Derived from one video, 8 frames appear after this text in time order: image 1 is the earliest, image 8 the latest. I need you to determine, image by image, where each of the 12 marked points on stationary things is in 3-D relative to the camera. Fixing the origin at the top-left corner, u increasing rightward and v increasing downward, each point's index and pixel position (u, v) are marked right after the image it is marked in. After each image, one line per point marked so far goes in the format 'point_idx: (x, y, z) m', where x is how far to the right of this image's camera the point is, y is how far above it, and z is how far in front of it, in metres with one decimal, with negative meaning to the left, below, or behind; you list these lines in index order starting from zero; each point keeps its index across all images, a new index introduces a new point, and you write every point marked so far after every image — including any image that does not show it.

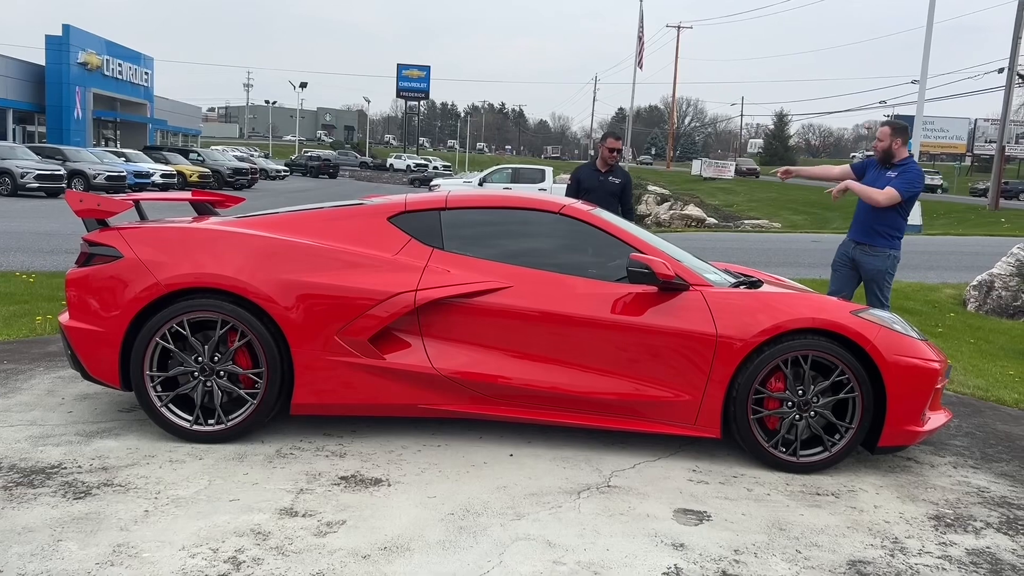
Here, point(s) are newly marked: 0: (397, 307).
0: (-0.5, -0.1, +3.8) m
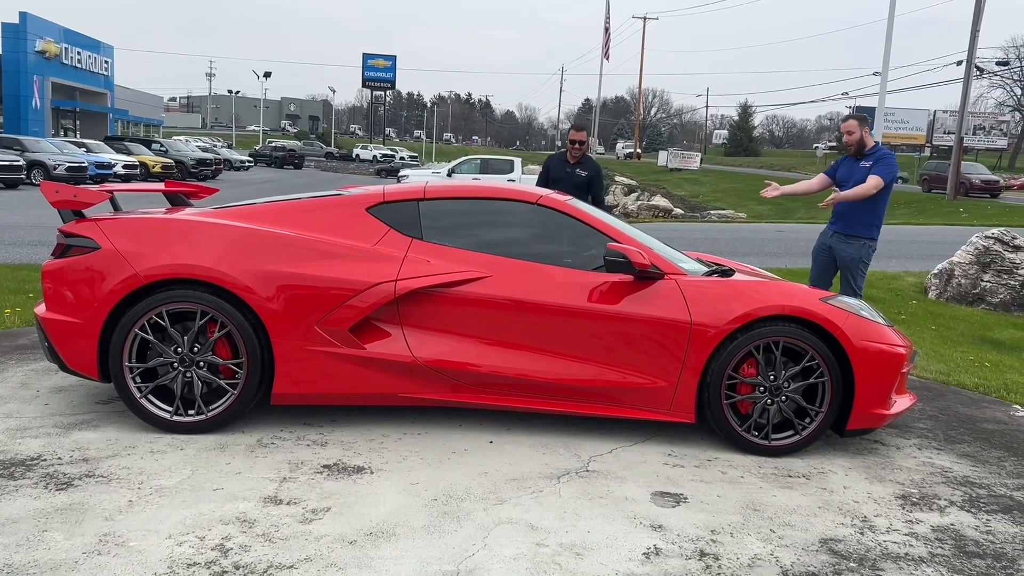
0: (-0.6, 0.0, +3.8) m
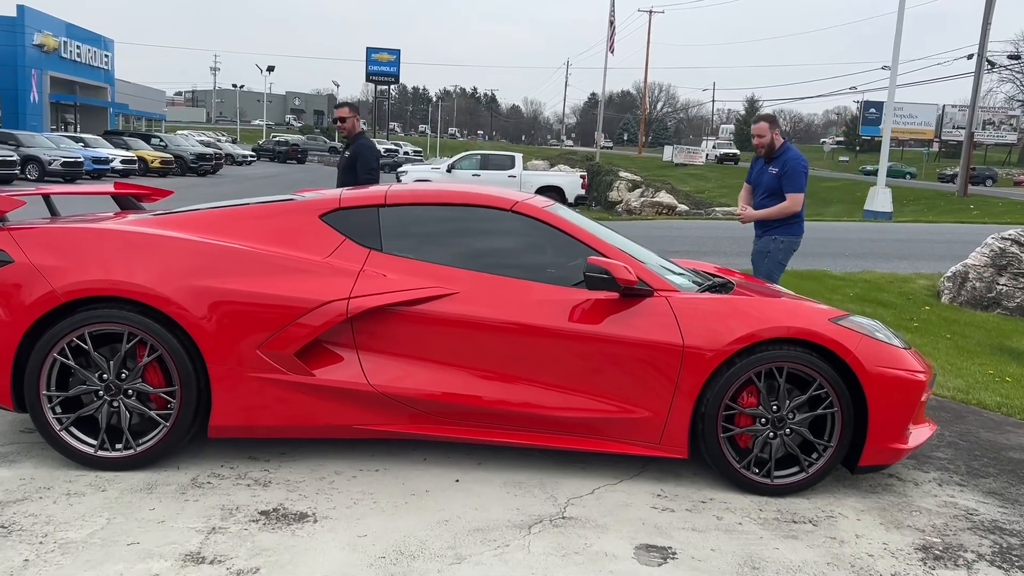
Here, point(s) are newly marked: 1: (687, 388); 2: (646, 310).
0: (-0.7, -0.1, +3.4) m
1: (+0.7, -0.4, +3.5) m
2: (+0.5, -0.1, +3.5) m
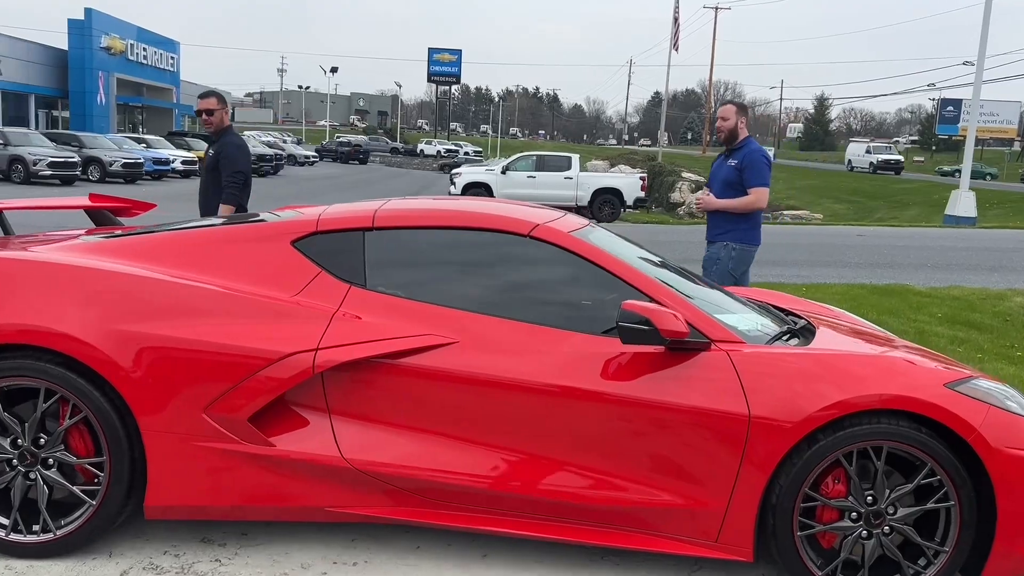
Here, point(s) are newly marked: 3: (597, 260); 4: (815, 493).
0: (-0.7, -0.3, +2.7) m
1: (+0.7, -0.6, +2.7) m
2: (+0.6, -0.2, +2.7) m
3: (+0.3, +0.1, +2.9) m
4: (+0.9, -0.6, +2.7) m
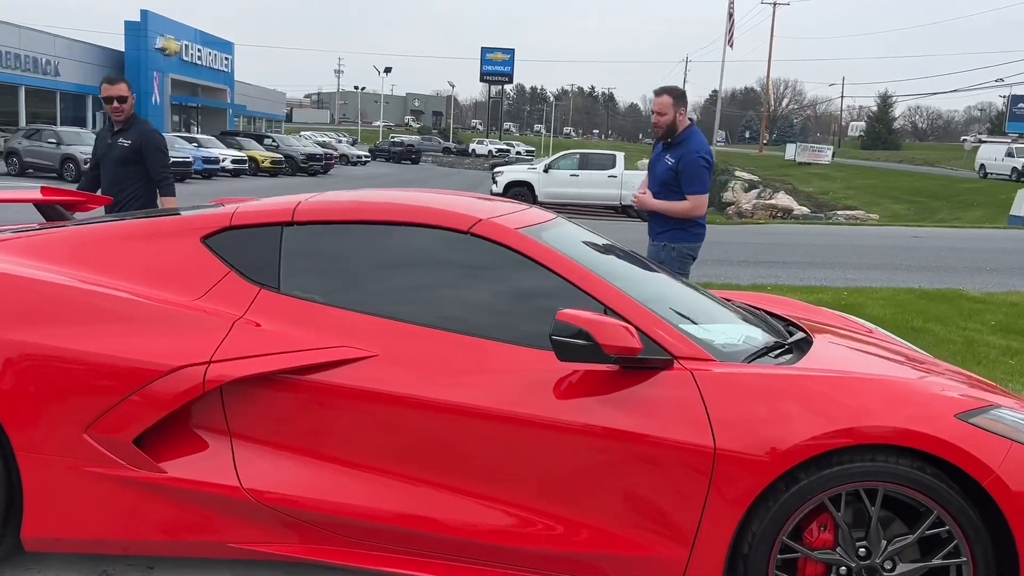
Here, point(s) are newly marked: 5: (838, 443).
0: (-0.9, -0.3, +2.3) m
1: (+0.5, -0.6, +2.2) m
2: (+0.4, -0.3, +2.3) m
3: (+0.1, +0.1, +2.5) m
4: (+0.7, -0.7, +2.3) m
5: (+0.8, -0.4, +2.2) m
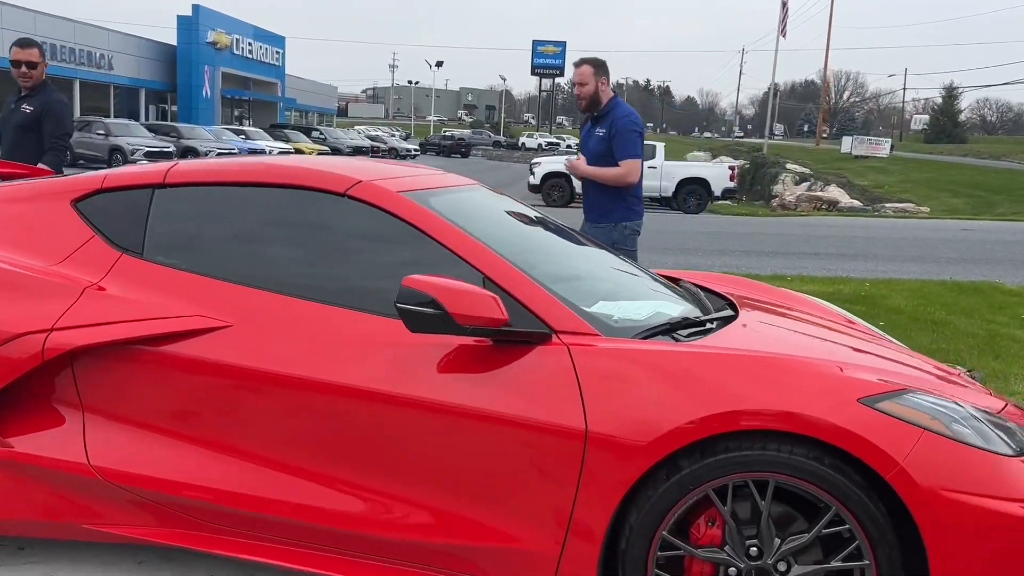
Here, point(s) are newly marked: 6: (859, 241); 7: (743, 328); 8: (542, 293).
0: (-1.2, -0.2, +2.2) m
1: (+0.2, -0.5, +2.0) m
2: (0.0, -0.2, +2.1) m
3: (-0.2, +0.2, +2.3) m
4: (+0.4, -0.6, +2.0) m
5: (+0.5, -0.3, +1.9) m
6: (+5.5, +0.7, +13.8) m
7: (+0.6, -0.1, +2.4) m
8: (+0.1, 0.0, +2.2) m
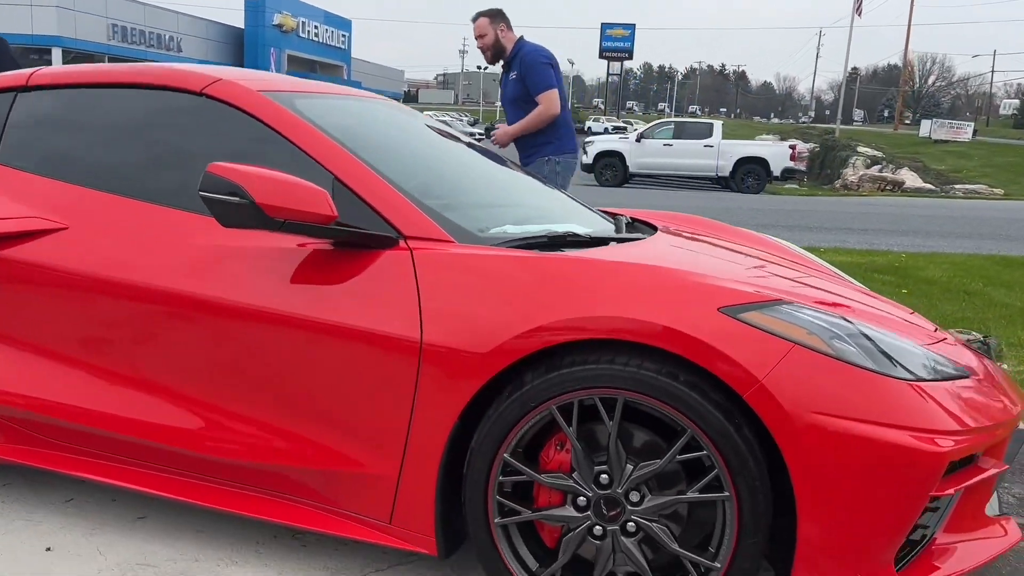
0: (-1.6, +0.1, +2.1) m
1: (-0.2, -0.3, +1.8) m
2: (-0.3, 0.0, +1.9) m
3: (-0.6, +0.4, +2.1) m
4: (0.0, -0.4, +1.8) m
5: (+0.1, -0.1, +1.7) m
6: (+6.1, +1.1, +13.2) m
7: (+0.3, +0.1, +2.2) m
8: (-0.3, +0.2, +2.0) m
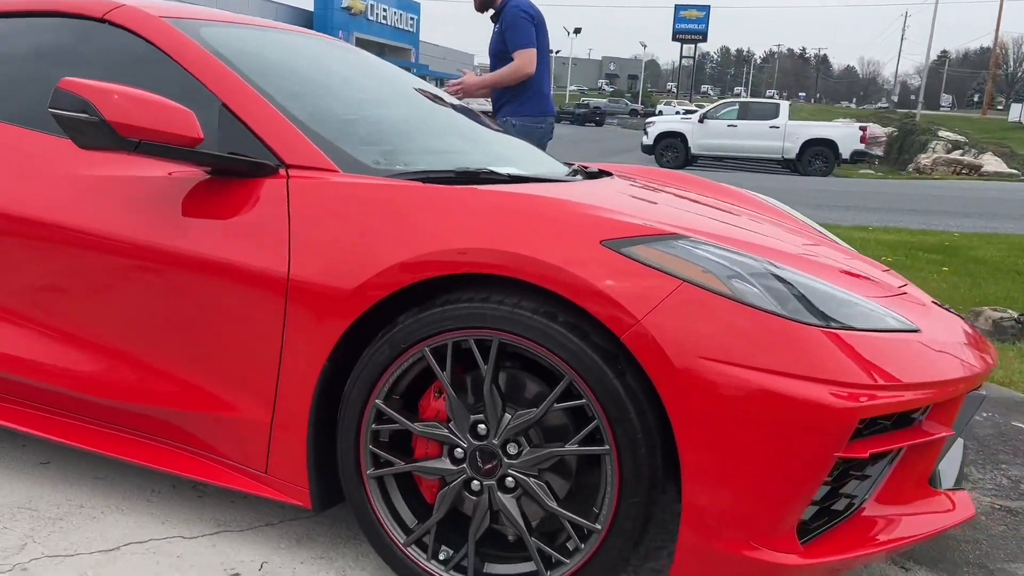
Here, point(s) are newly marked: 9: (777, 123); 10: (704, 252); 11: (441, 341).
0: (-1.8, +0.2, +2.1) m
1: (-0.4, -0.2, +1.7) m
2: (-0.5, +0.2, +1.8) m
3: (-0.8, +0.5, +2.0) m
4: (-0.2, -0.2, +1.7) m
5: (-0.1, 0.0, +1.6) m
6: (+6.8, +1.2, +12.5) m
7: (+0.1, +0.2, +2.0) m
8: (-0.5, +0.4, +1.9) m
9: (+6.0, +3.8, +20.0) m
10: (+0.4, +0.1, +1.6) m
11: (-0.1, -0.1, +1.6) m
